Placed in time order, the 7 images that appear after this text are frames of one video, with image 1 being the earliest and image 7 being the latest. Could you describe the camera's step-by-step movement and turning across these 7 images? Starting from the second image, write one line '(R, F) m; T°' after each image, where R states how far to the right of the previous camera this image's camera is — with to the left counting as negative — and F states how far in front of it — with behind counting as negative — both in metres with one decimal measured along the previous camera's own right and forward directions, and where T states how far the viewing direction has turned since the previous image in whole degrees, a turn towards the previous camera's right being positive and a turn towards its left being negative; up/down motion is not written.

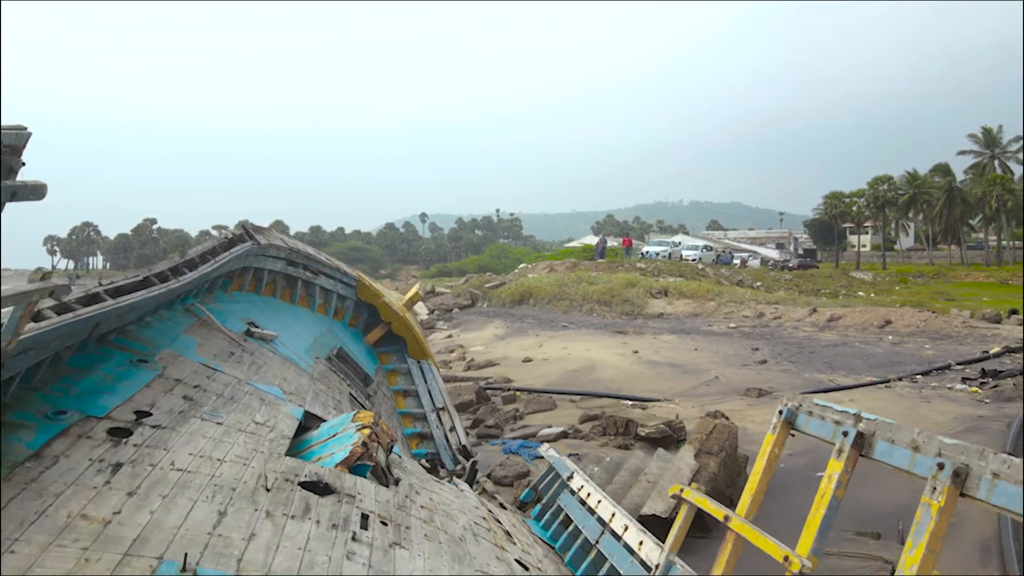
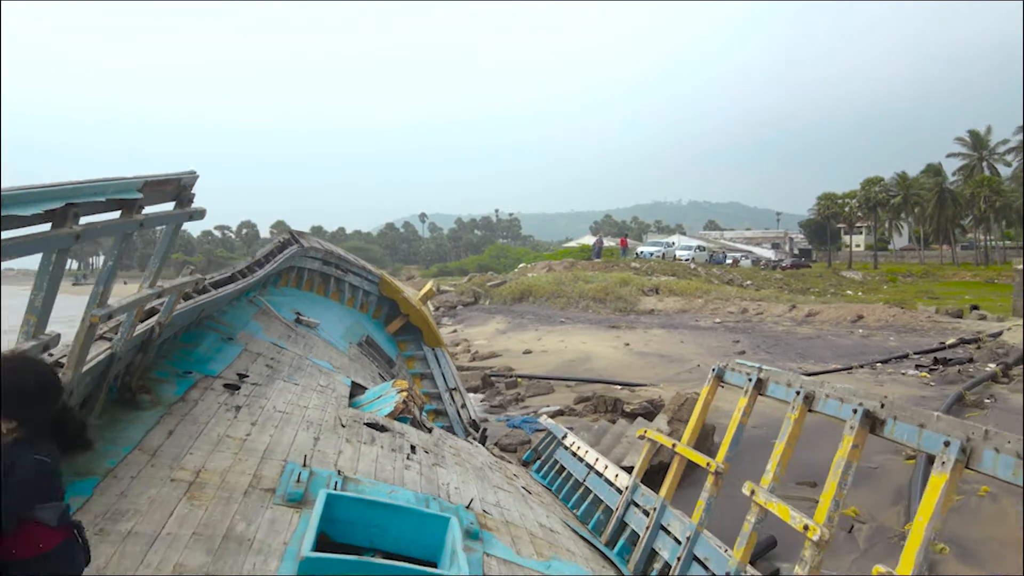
(-0.1, -1.2) m; 0°
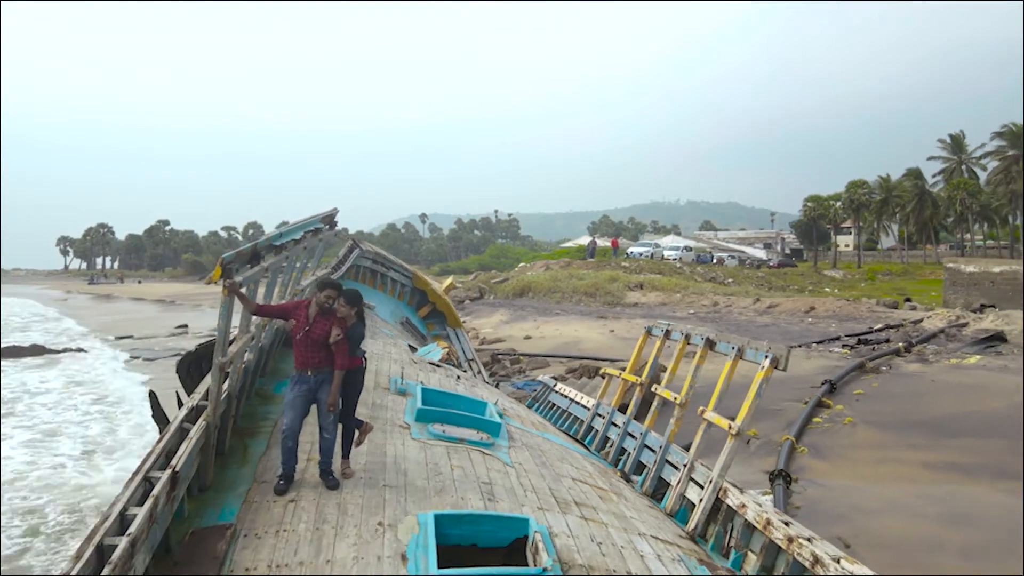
(-0.1, -2.5) m; 0°
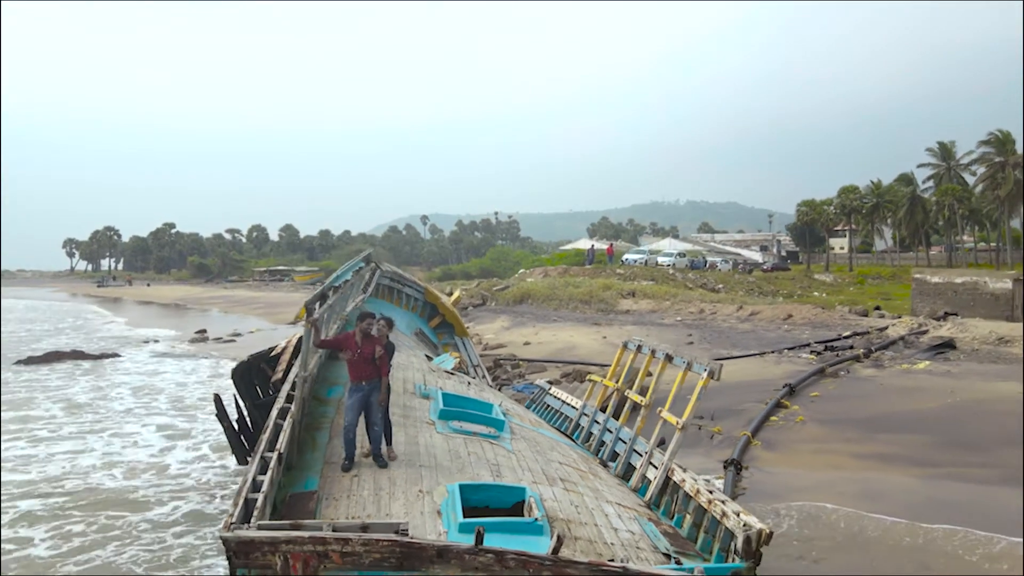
(0.0, -1.4) m; 0°
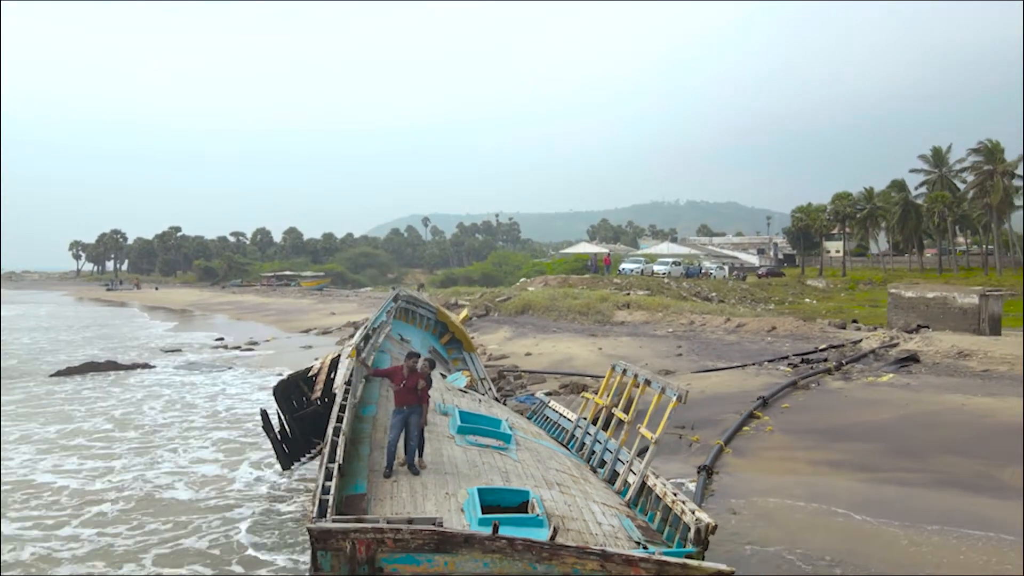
(-0.1, -1.4) m; 0°
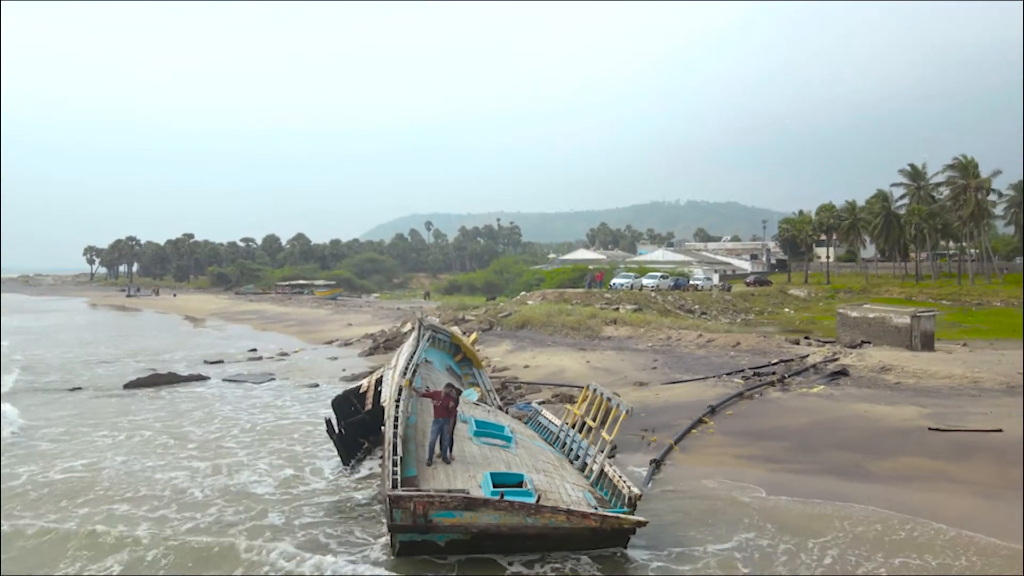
(0.0, -3.3) m; 0°
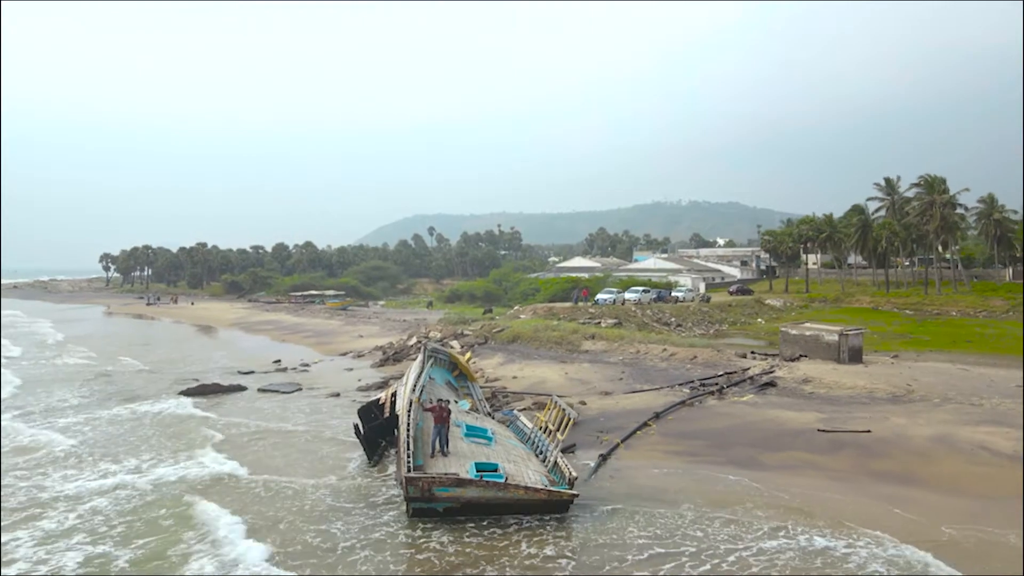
(+0.5, -4.1) m; 0°
